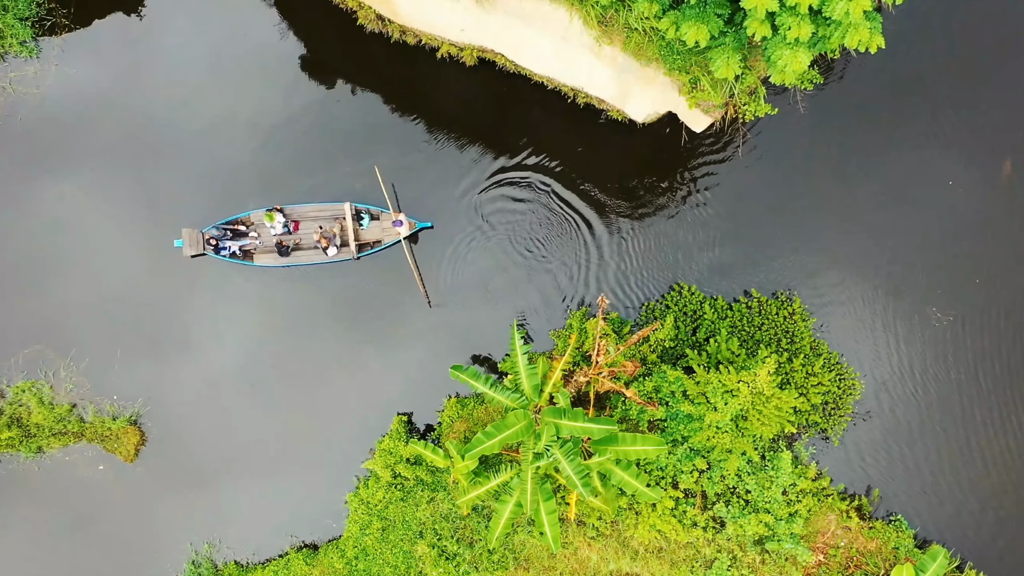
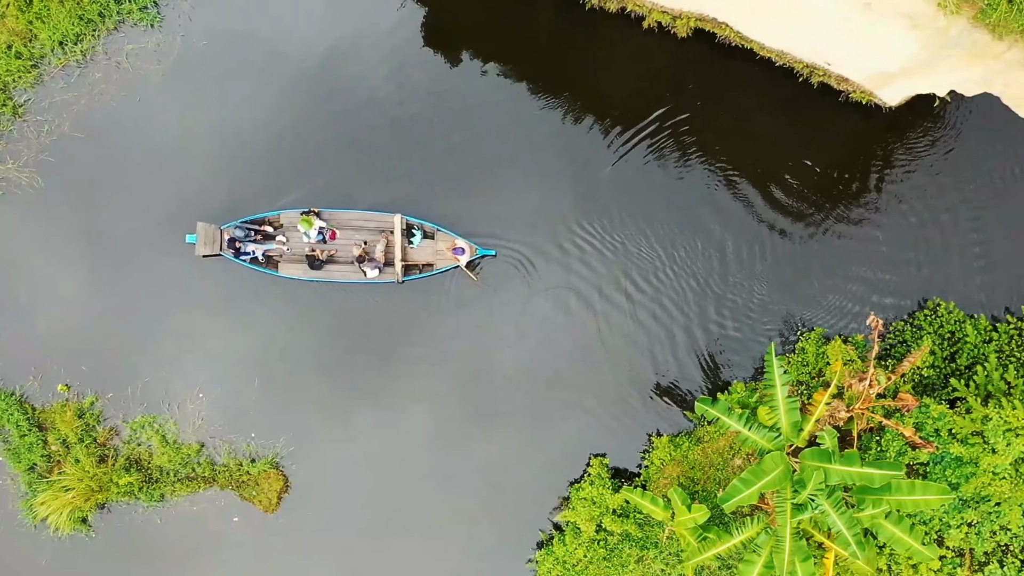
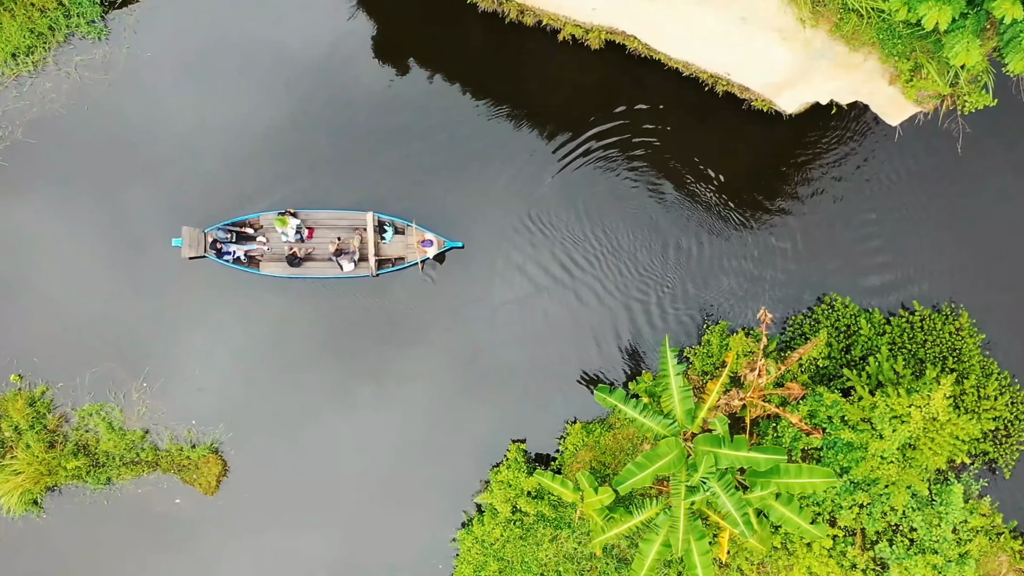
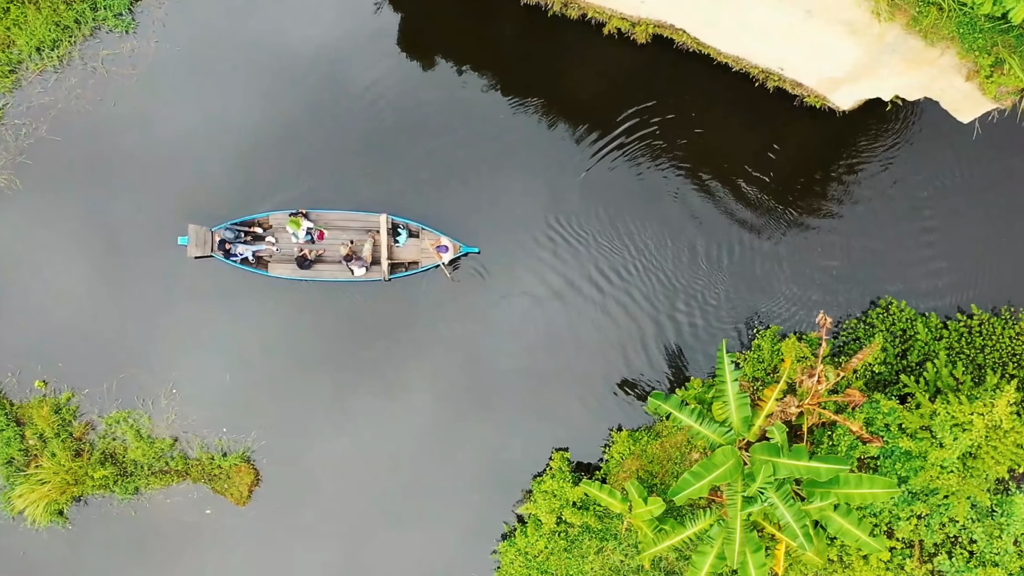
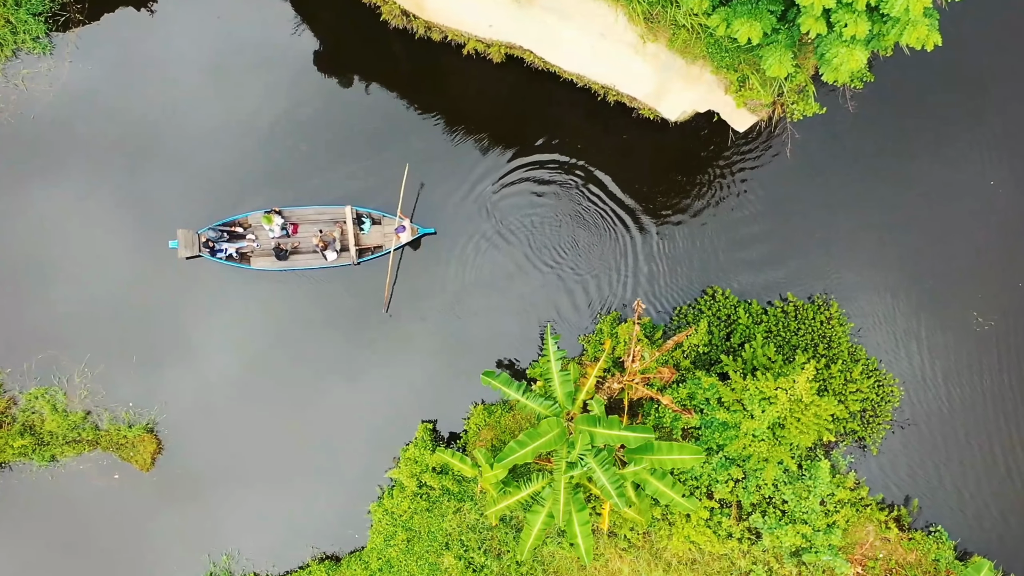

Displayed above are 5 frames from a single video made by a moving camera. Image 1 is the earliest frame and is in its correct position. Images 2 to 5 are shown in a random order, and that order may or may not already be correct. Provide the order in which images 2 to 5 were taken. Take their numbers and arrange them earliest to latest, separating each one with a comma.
5, 3, 4, 2
